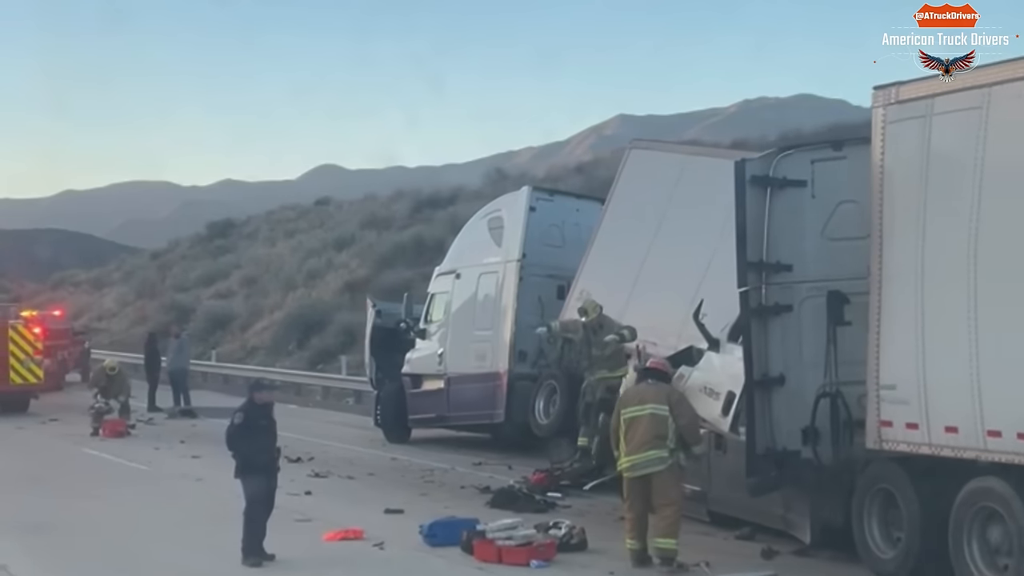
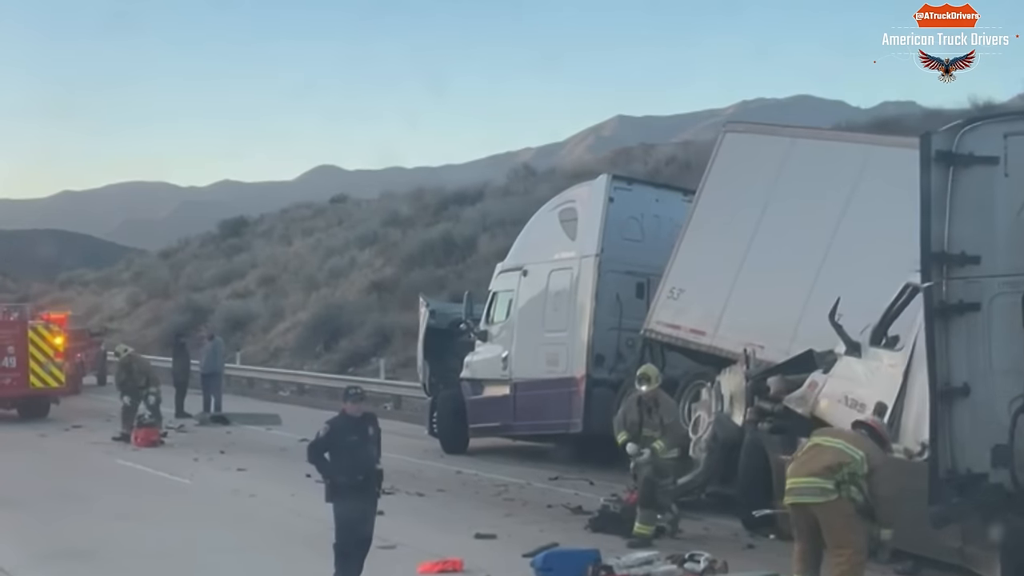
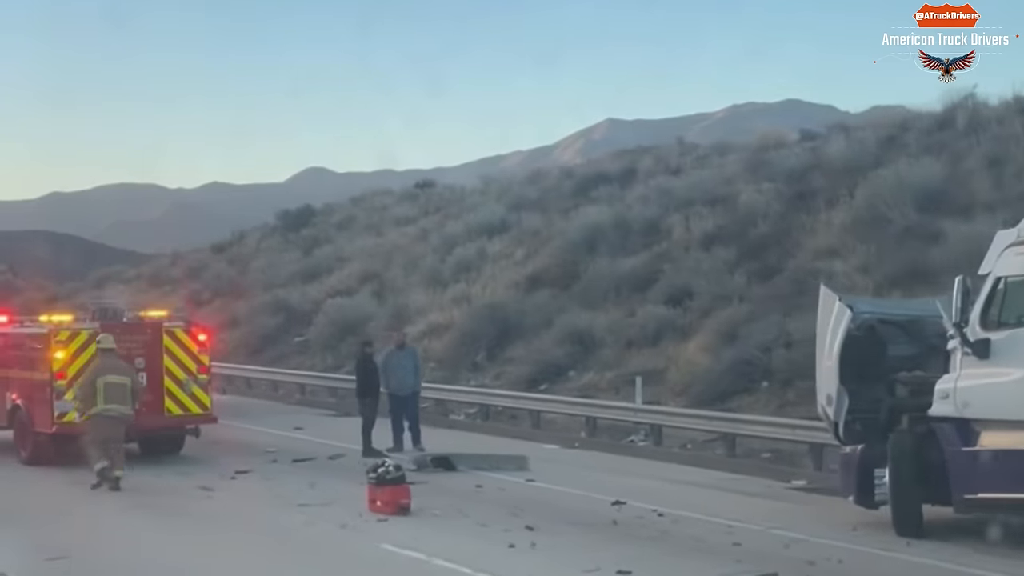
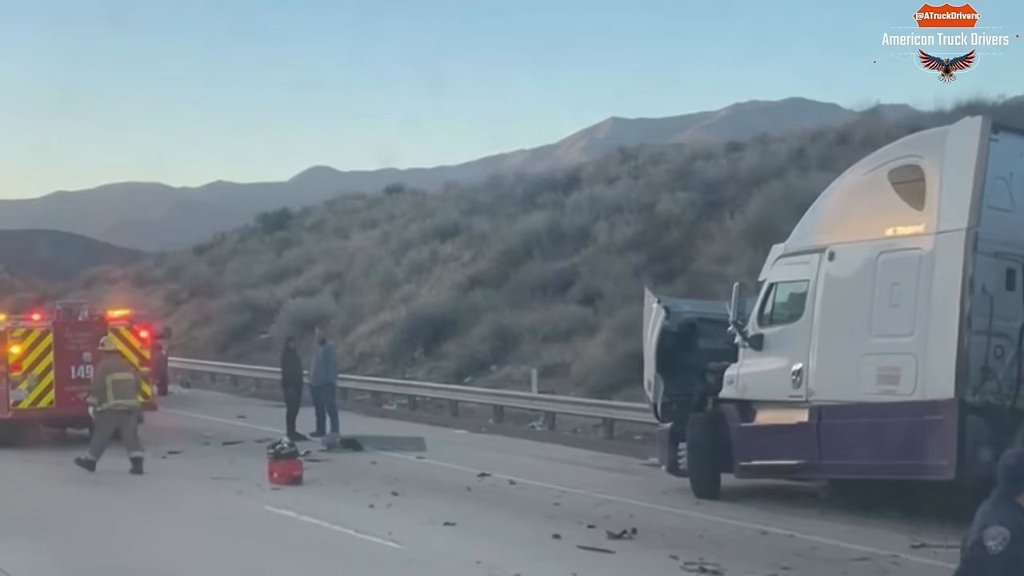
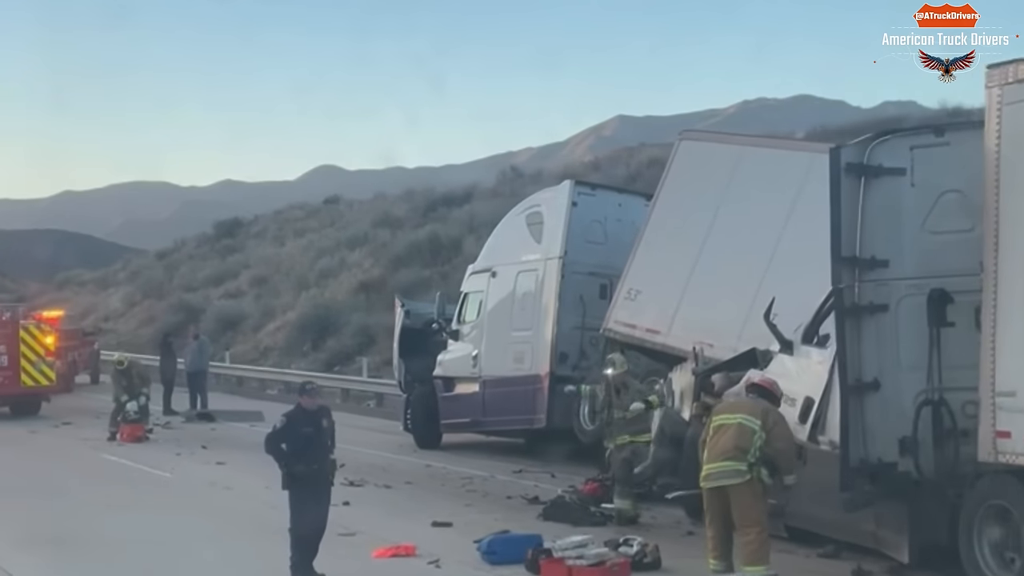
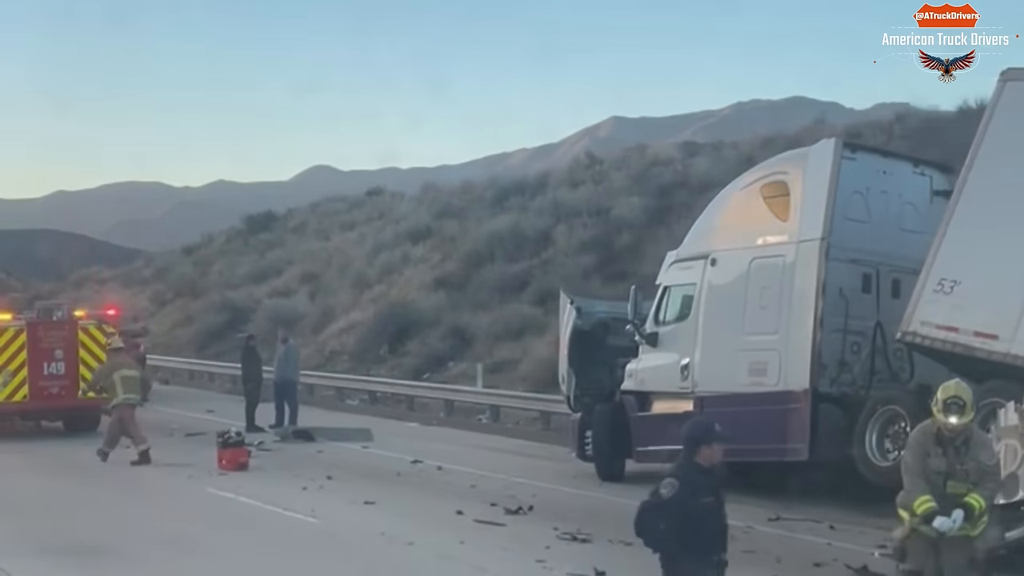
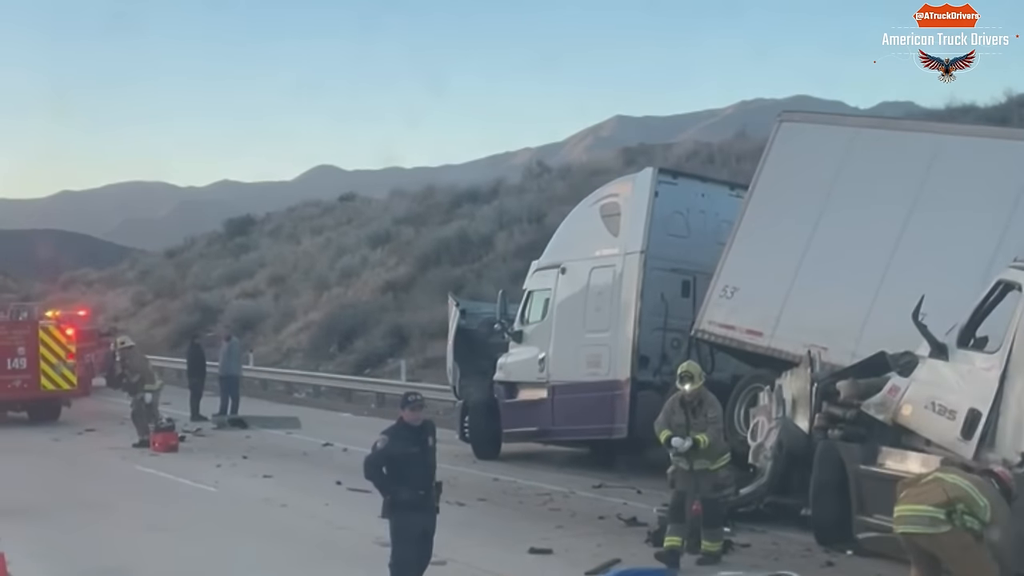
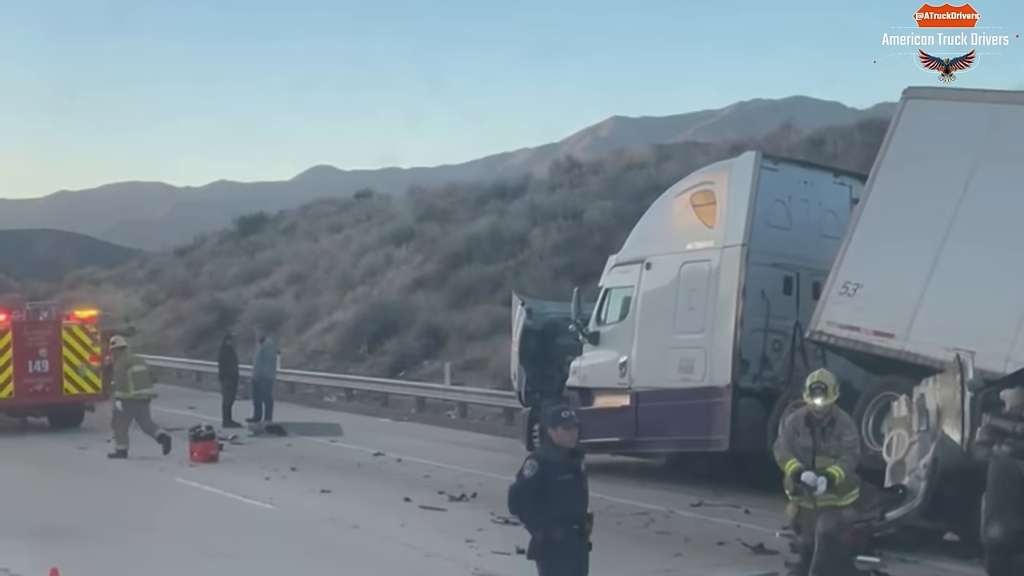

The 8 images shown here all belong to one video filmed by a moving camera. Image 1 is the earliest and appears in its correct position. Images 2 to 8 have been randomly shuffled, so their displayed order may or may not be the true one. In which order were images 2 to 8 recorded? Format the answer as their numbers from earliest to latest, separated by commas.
5, 2, 7, 8, 6, 4, 3
